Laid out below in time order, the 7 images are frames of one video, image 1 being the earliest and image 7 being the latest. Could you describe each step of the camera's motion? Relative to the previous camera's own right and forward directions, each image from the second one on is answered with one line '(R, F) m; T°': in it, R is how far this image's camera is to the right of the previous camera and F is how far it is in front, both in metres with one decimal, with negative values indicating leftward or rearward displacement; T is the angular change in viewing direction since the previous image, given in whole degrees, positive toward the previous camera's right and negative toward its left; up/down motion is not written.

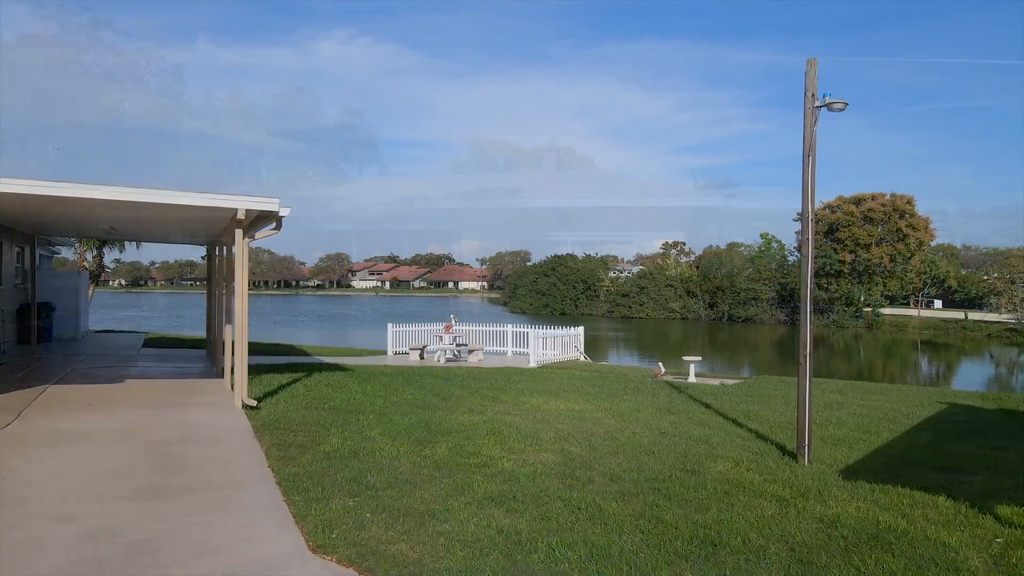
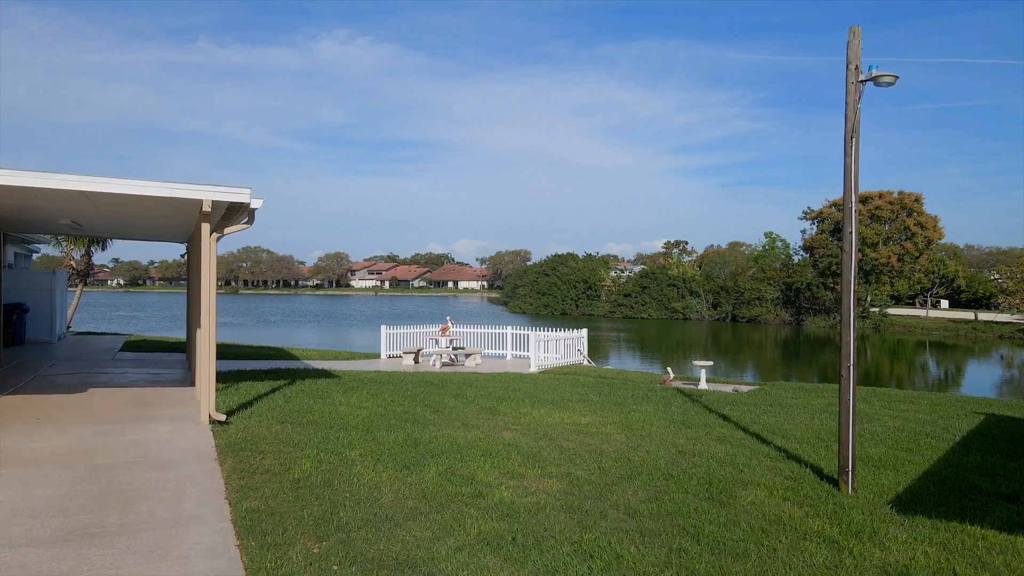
(0.0, +0.8) m; 0°
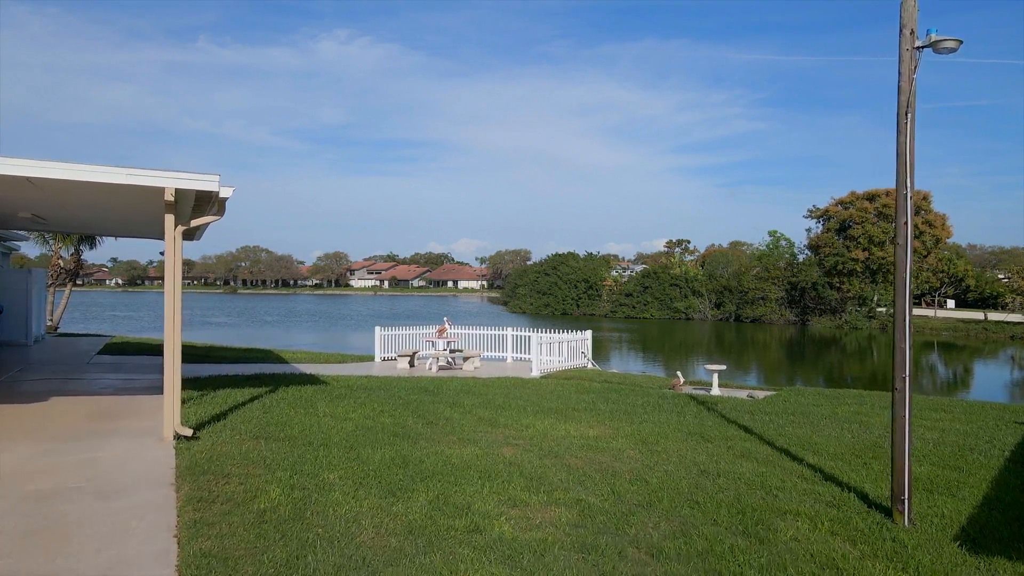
(0.0, +0.8) m; 0°
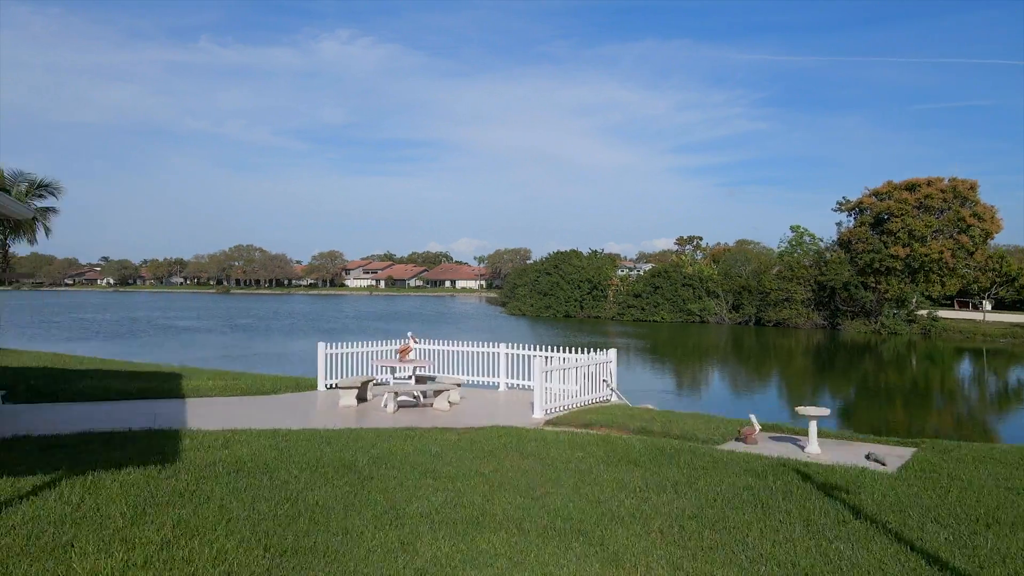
(+0.1, +4.3) m; 0°
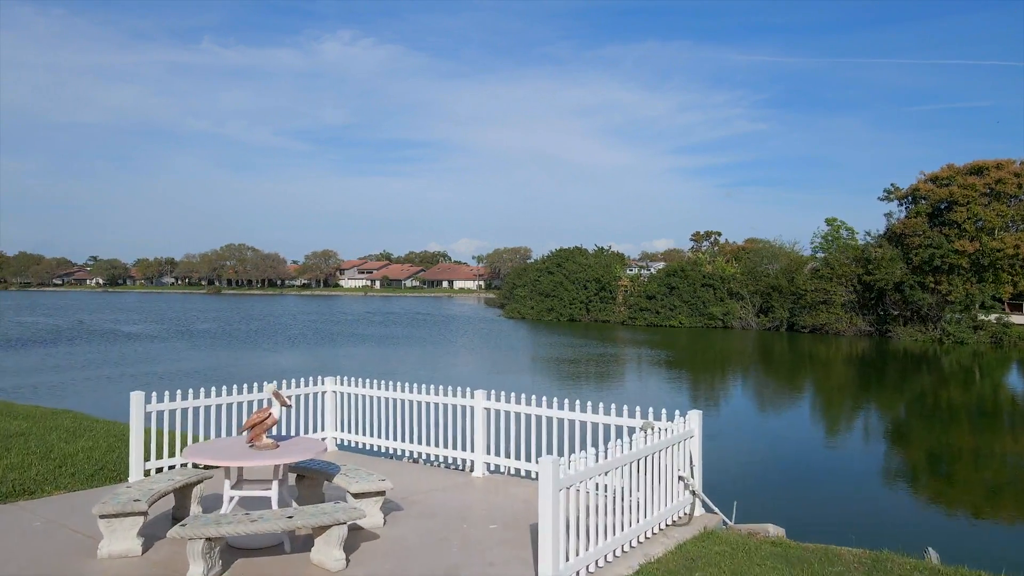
(+0.1, +5.4) m; 0°
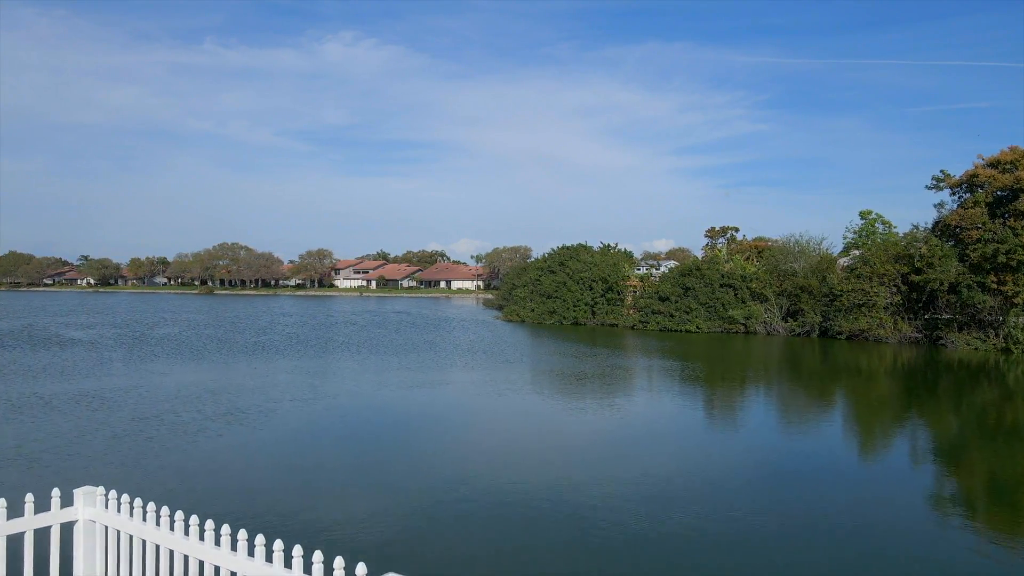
(+0.1, +4.3) m; 0°
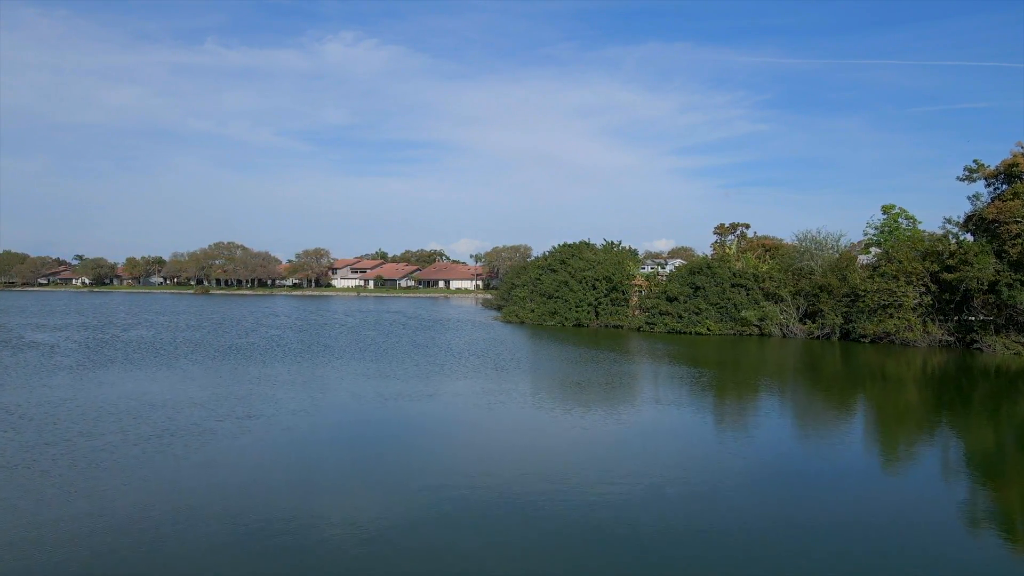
(+0.1, +2.4) m; 0°
